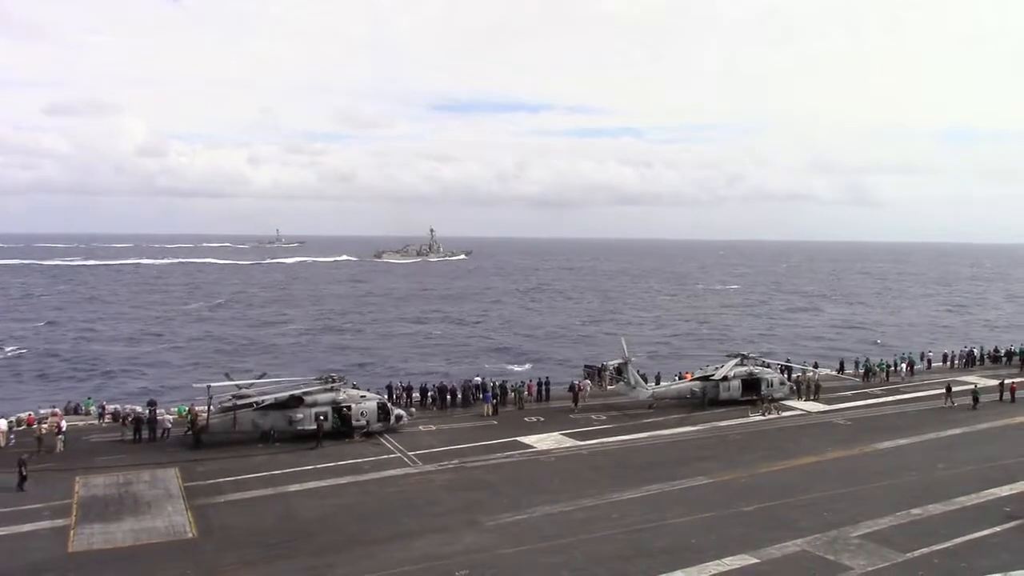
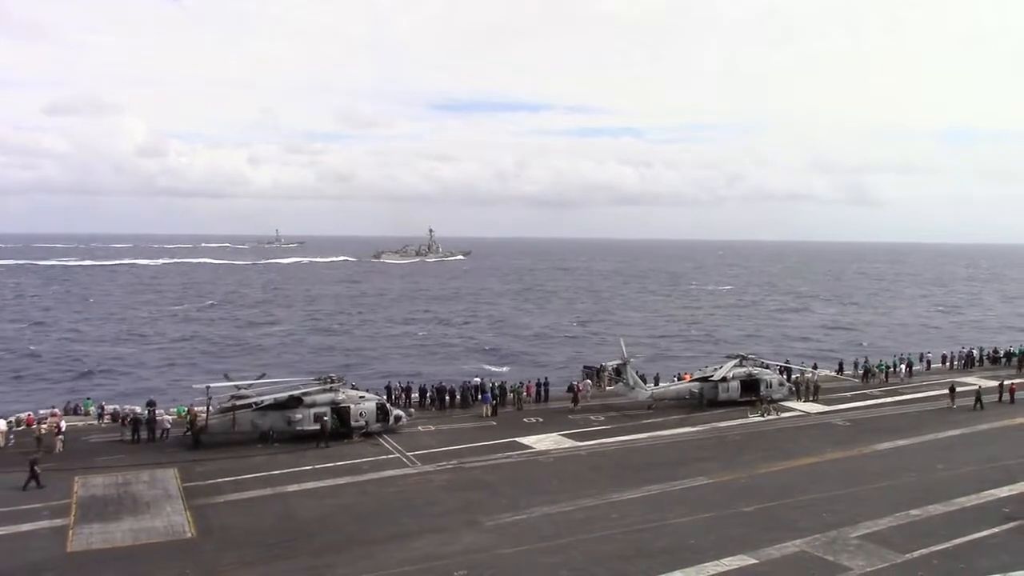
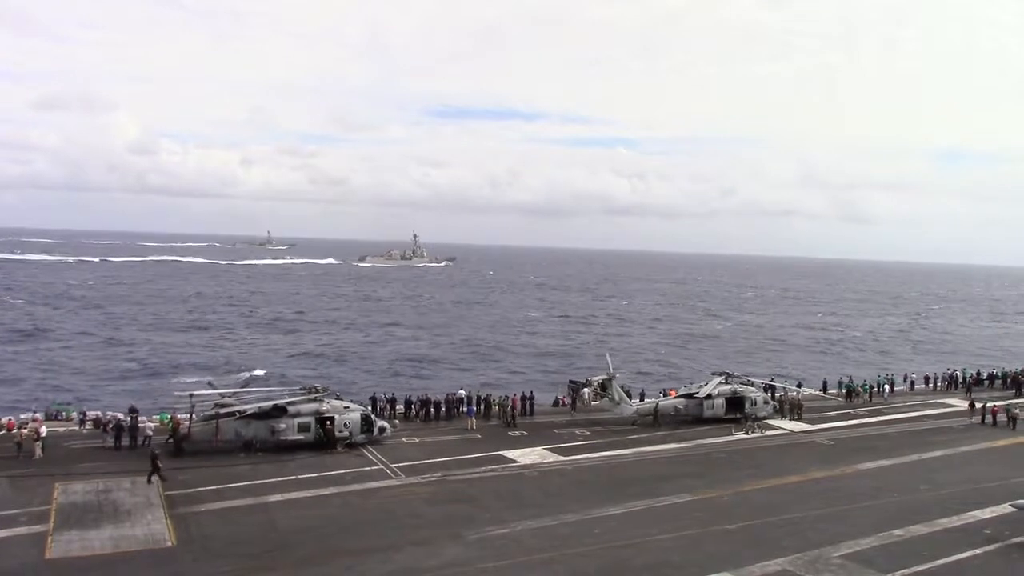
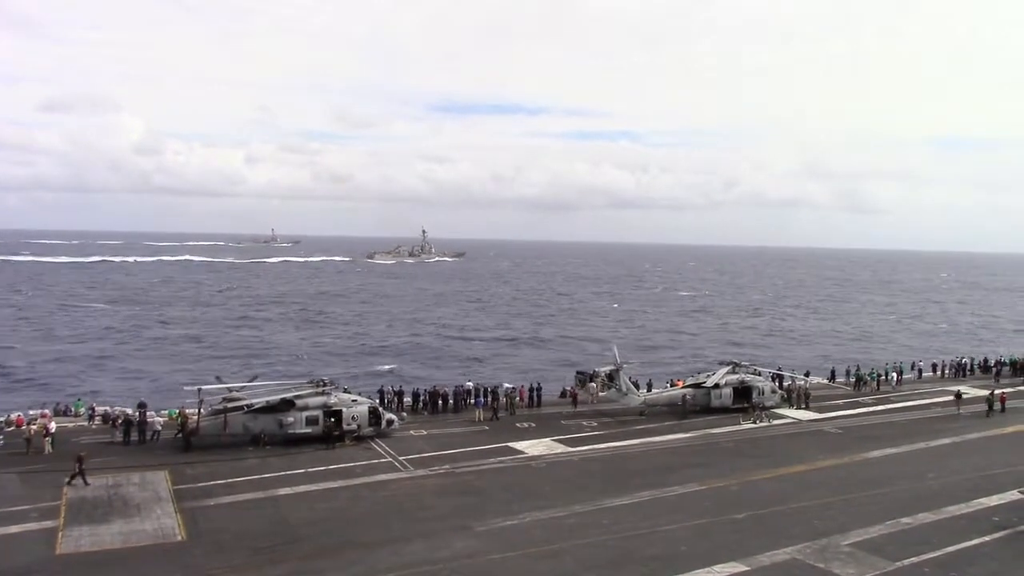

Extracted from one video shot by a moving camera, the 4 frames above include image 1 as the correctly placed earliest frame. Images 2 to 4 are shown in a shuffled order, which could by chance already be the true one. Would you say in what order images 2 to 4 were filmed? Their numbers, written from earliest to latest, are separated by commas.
2, 4, 3
